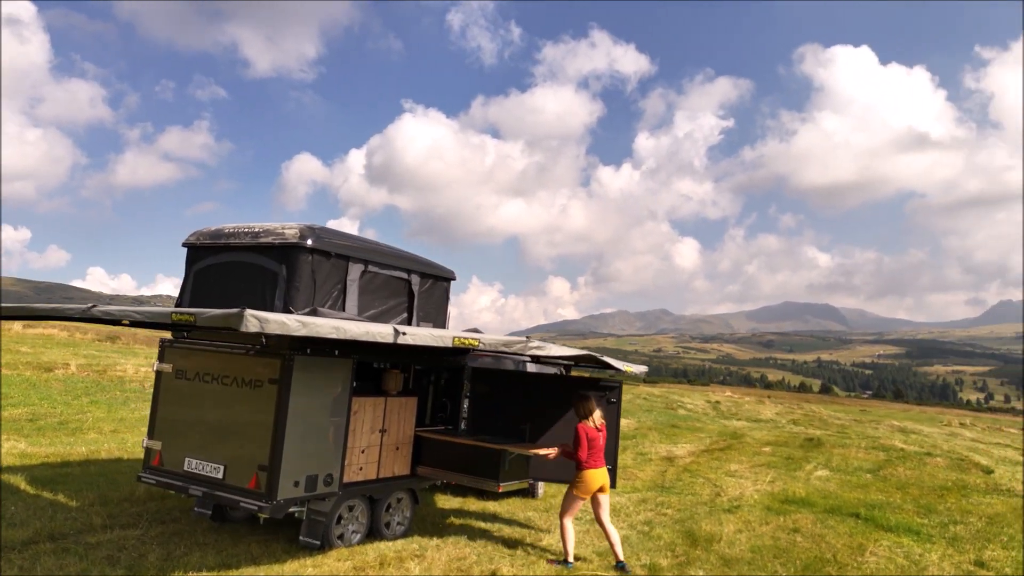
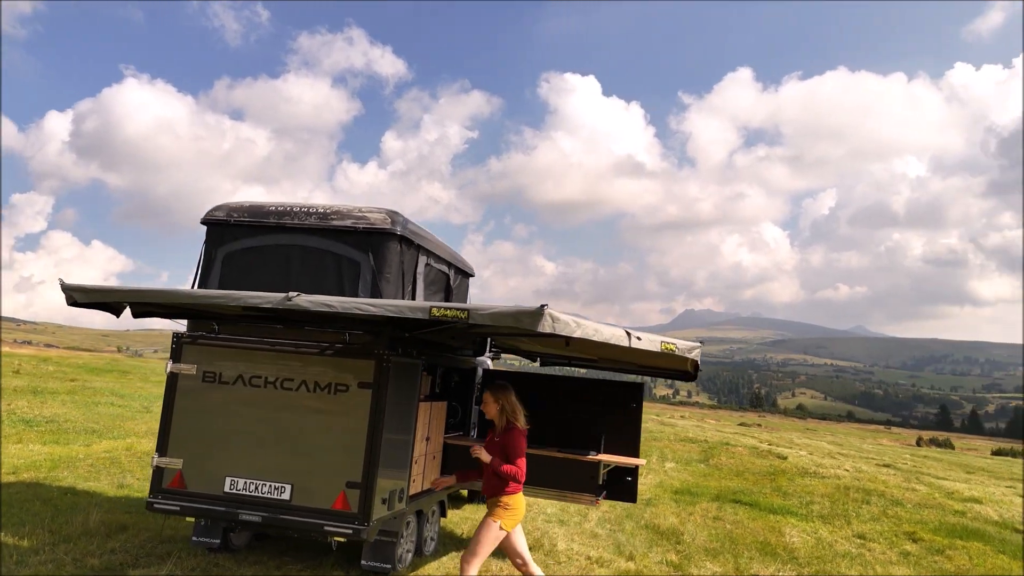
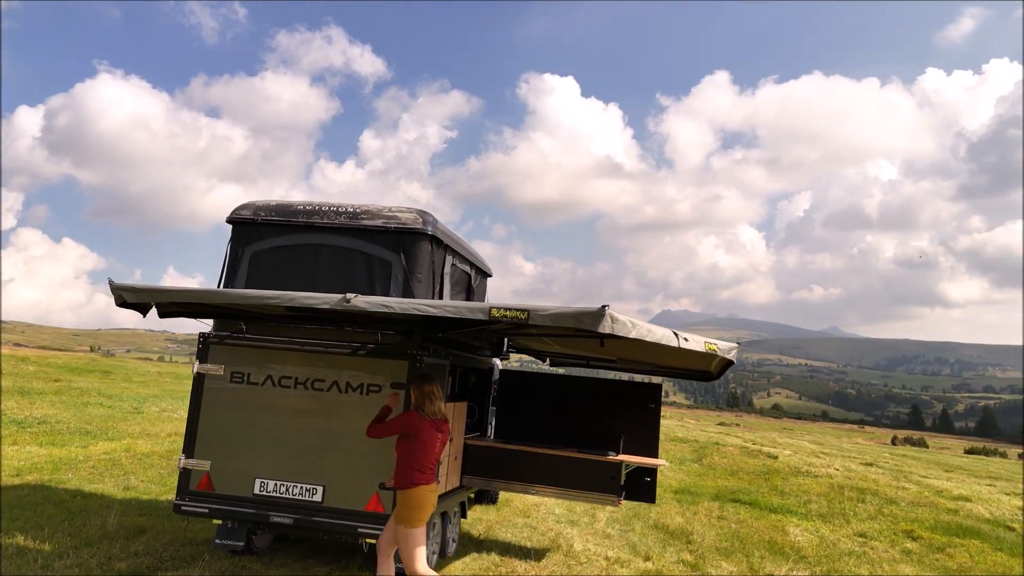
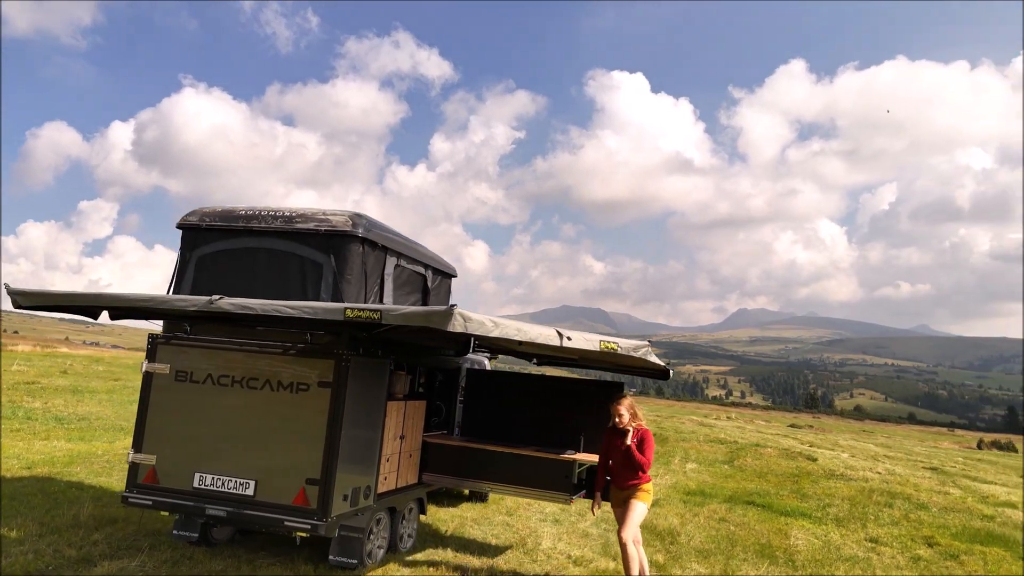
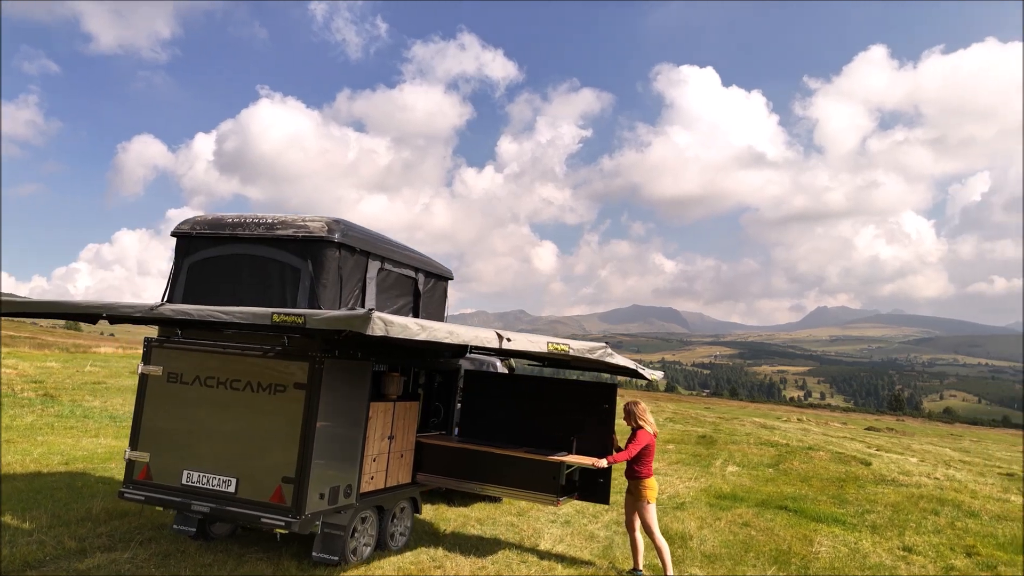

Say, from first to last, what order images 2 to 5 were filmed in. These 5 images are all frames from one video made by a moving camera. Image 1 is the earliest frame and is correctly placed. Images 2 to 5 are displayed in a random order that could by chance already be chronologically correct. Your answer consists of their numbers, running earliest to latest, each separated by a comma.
5, 4, 2, 3
